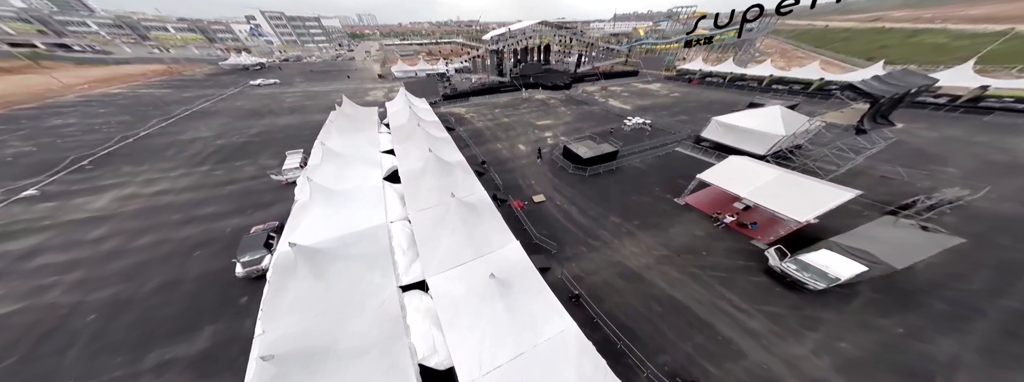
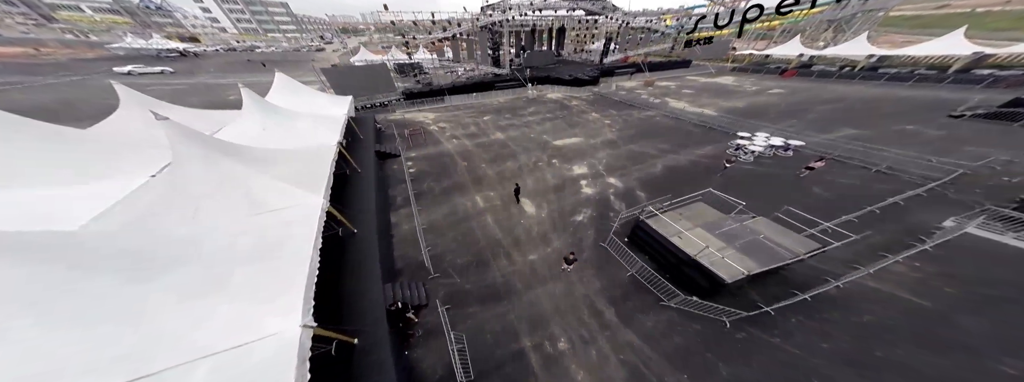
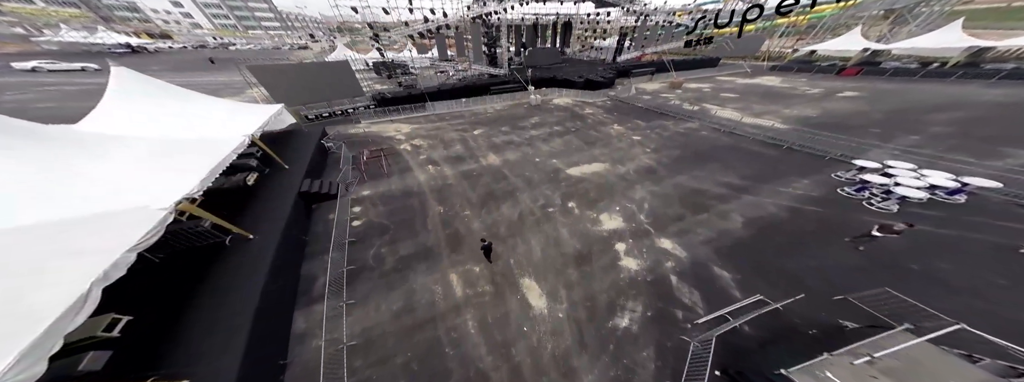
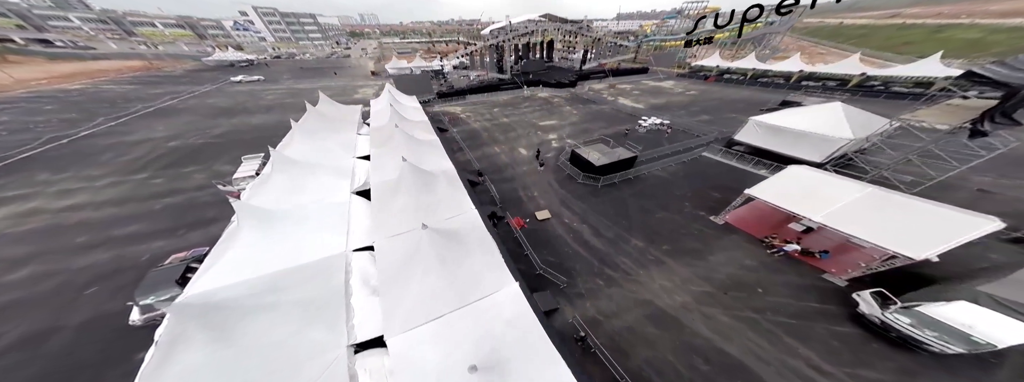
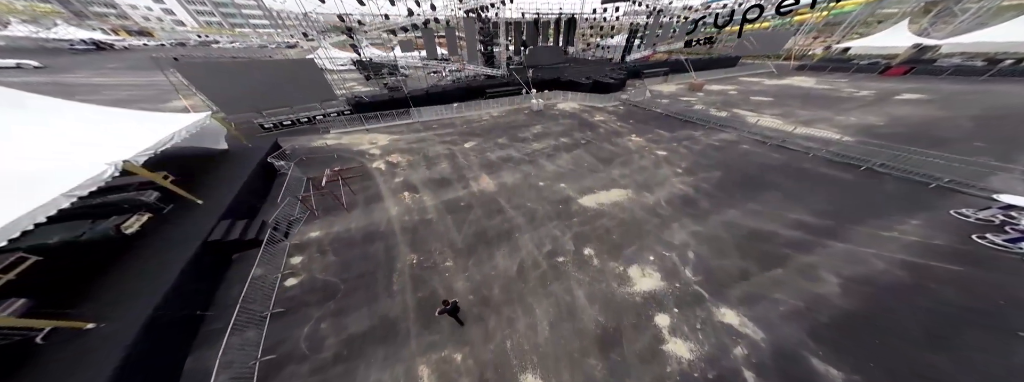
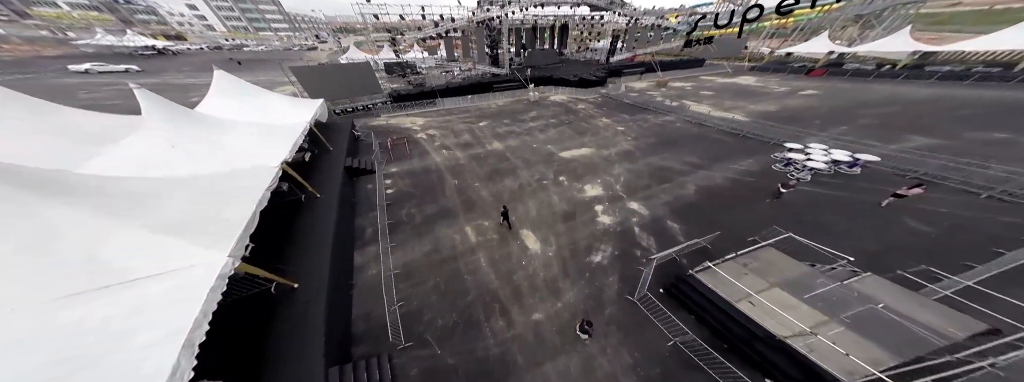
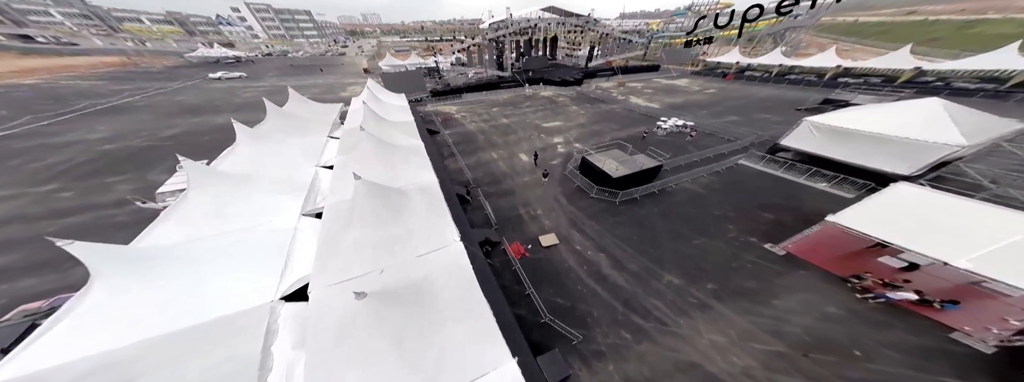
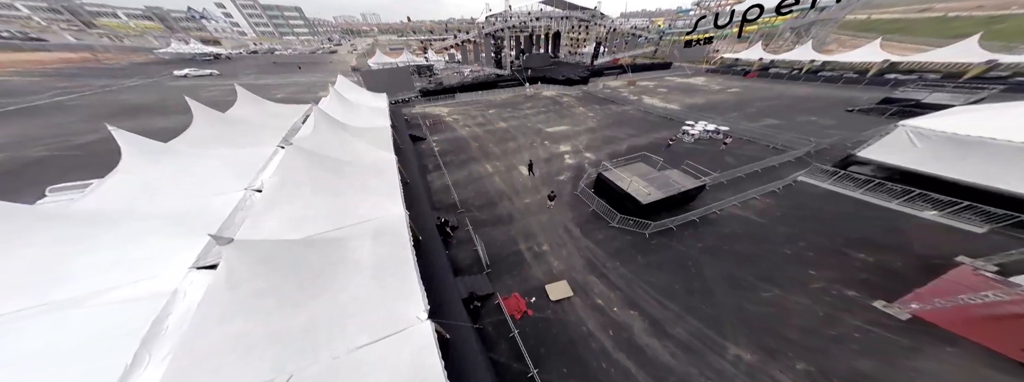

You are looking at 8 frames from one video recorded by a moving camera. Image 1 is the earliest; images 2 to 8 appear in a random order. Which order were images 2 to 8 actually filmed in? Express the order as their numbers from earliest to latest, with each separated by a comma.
4, 7, 8, 2, 6, 3, 5
